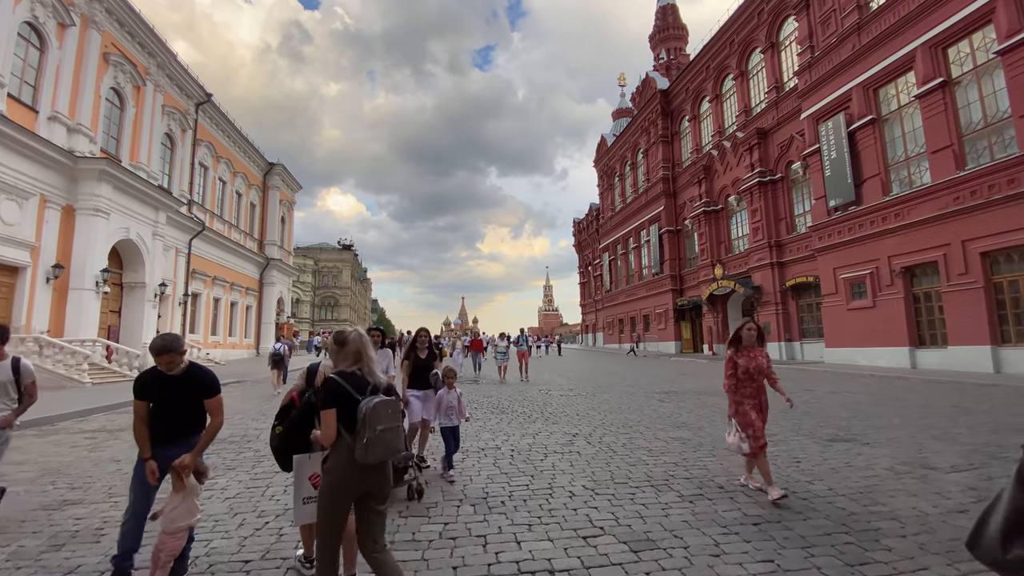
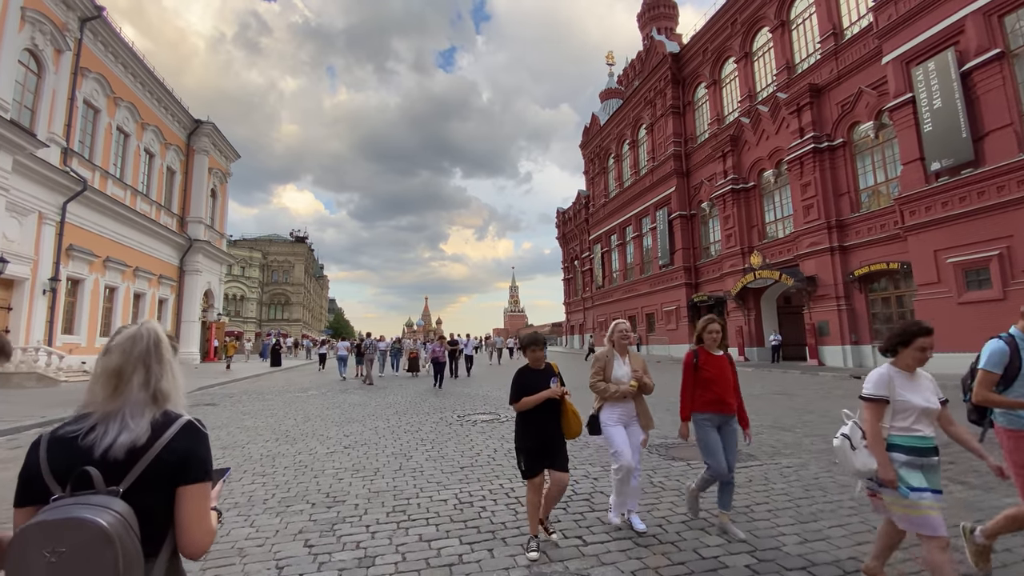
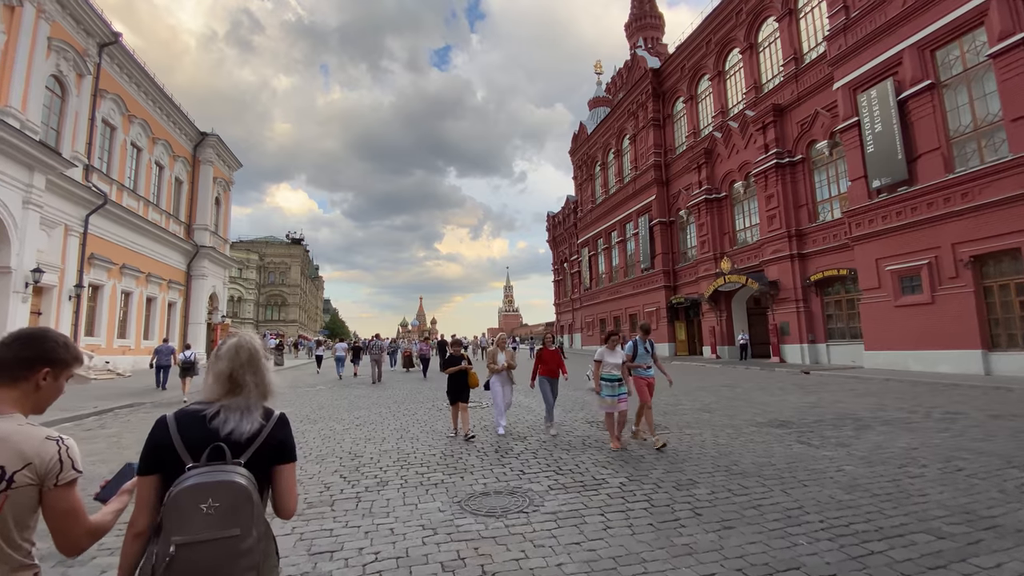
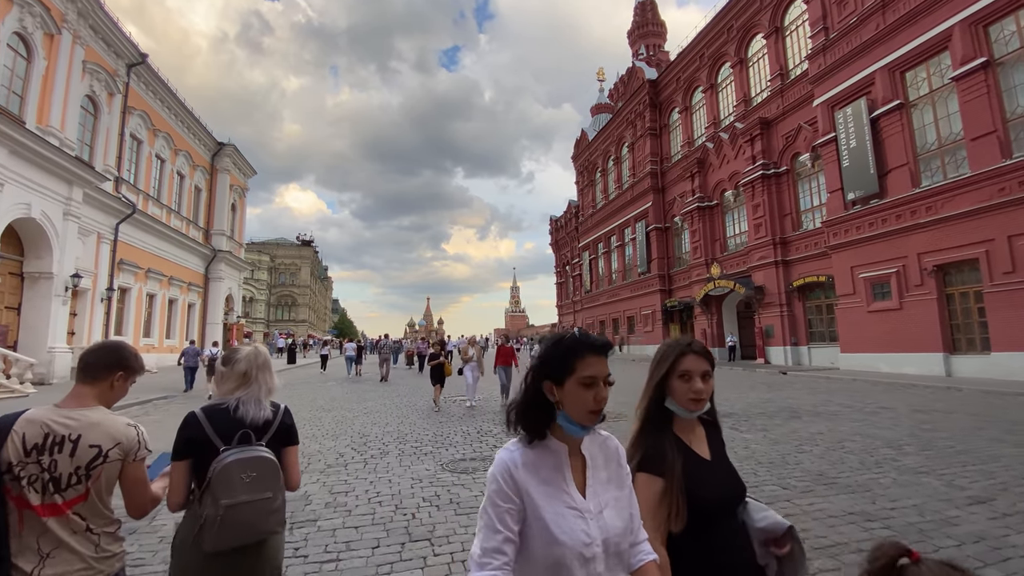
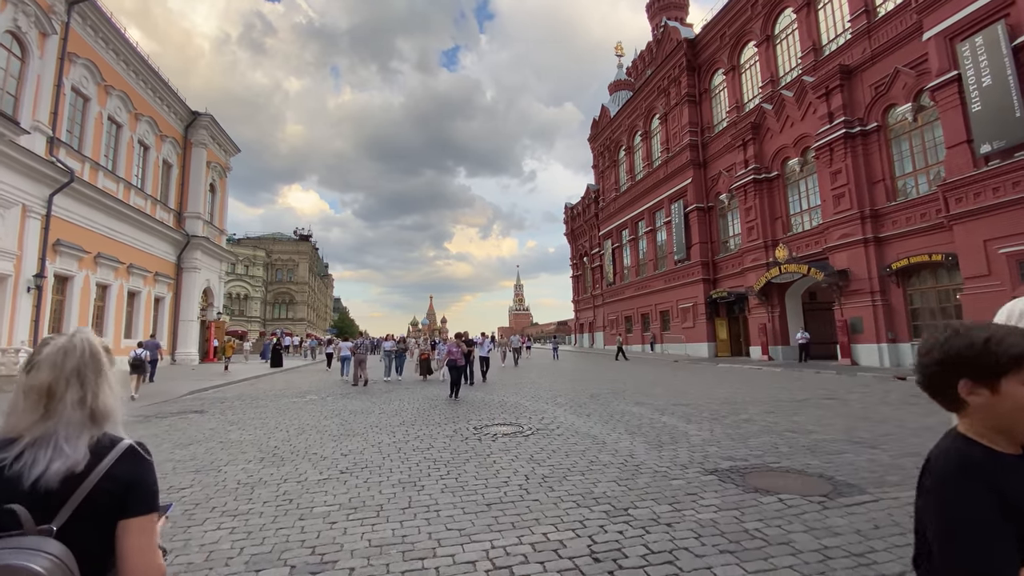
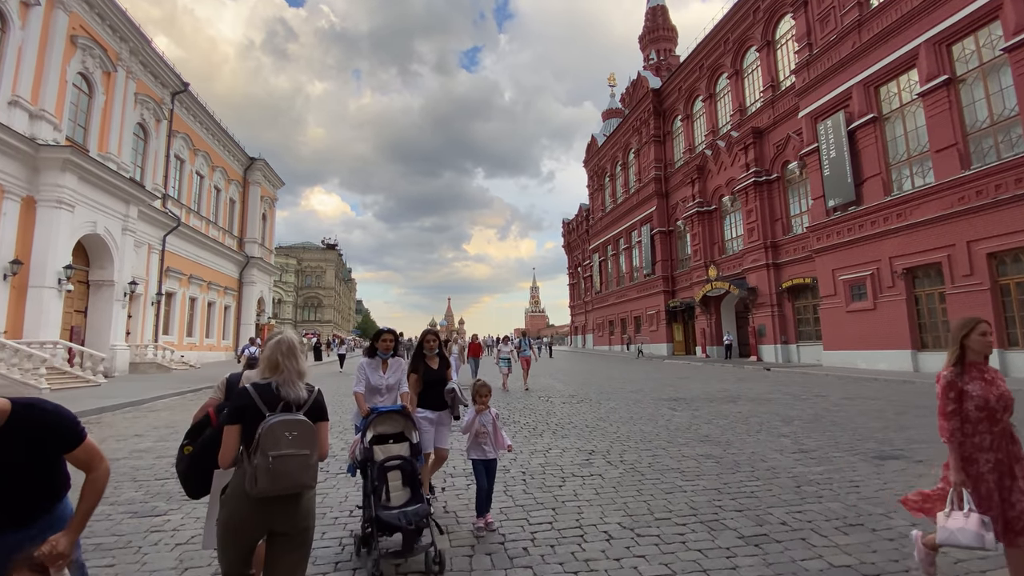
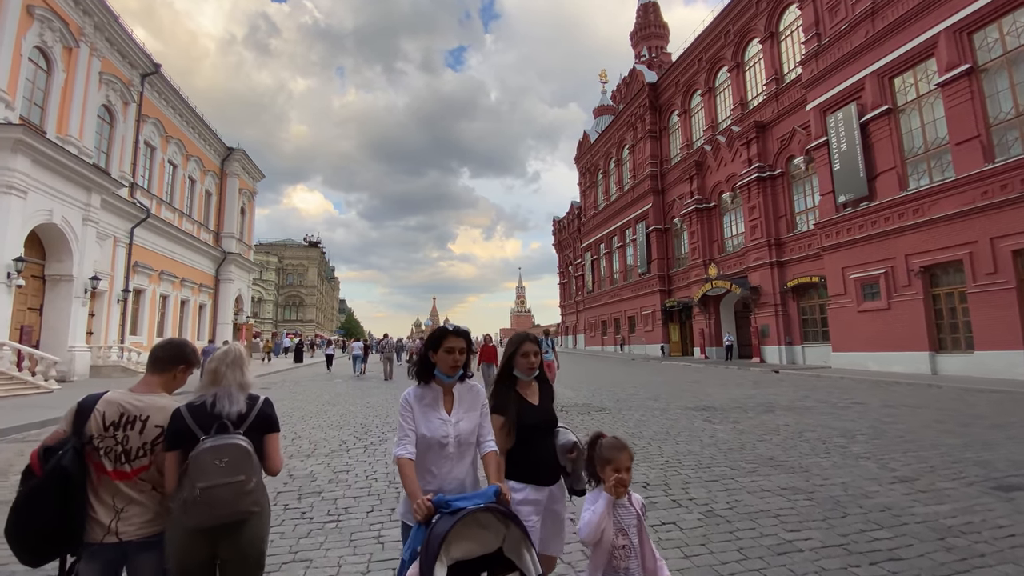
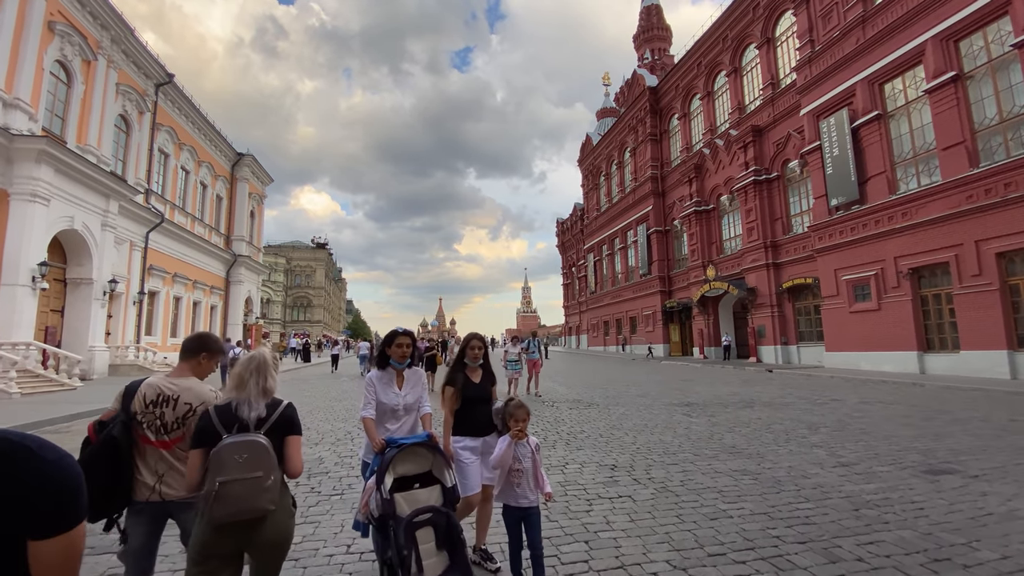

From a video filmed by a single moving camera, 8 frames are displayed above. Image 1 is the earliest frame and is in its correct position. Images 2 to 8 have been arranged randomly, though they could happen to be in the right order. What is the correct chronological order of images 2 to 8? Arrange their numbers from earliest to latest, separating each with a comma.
6, 8, 7, 4, 3, 2, 5
